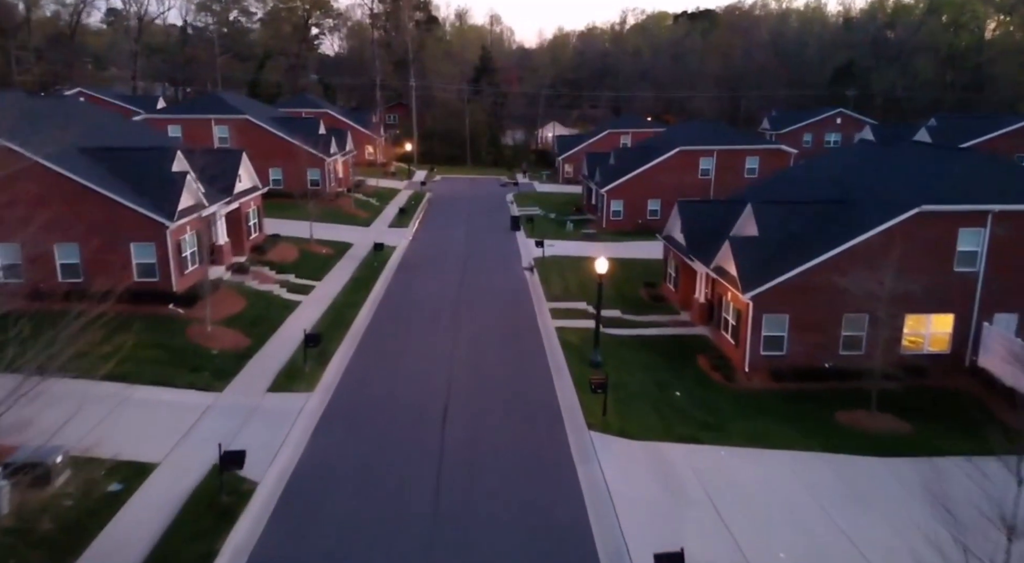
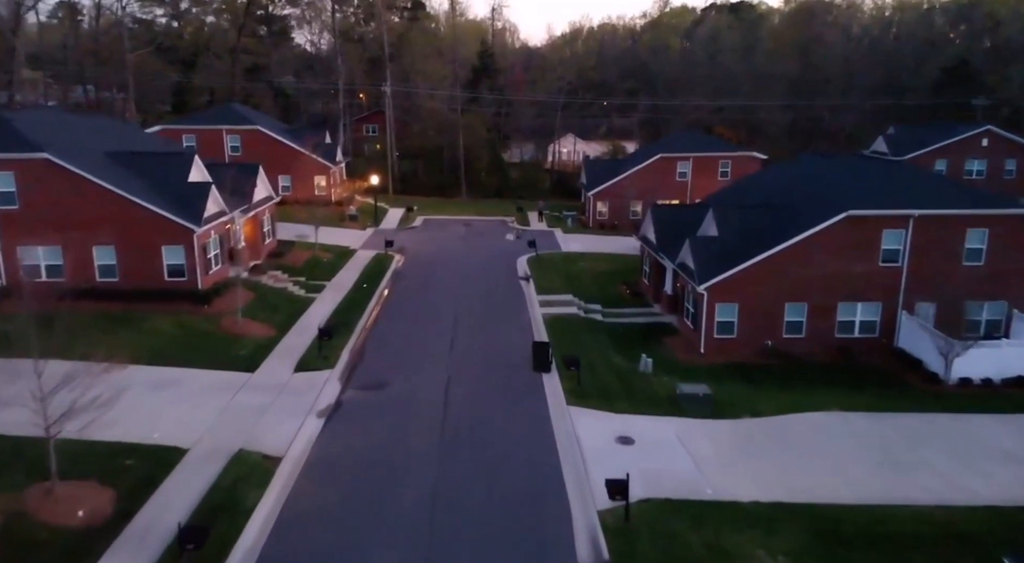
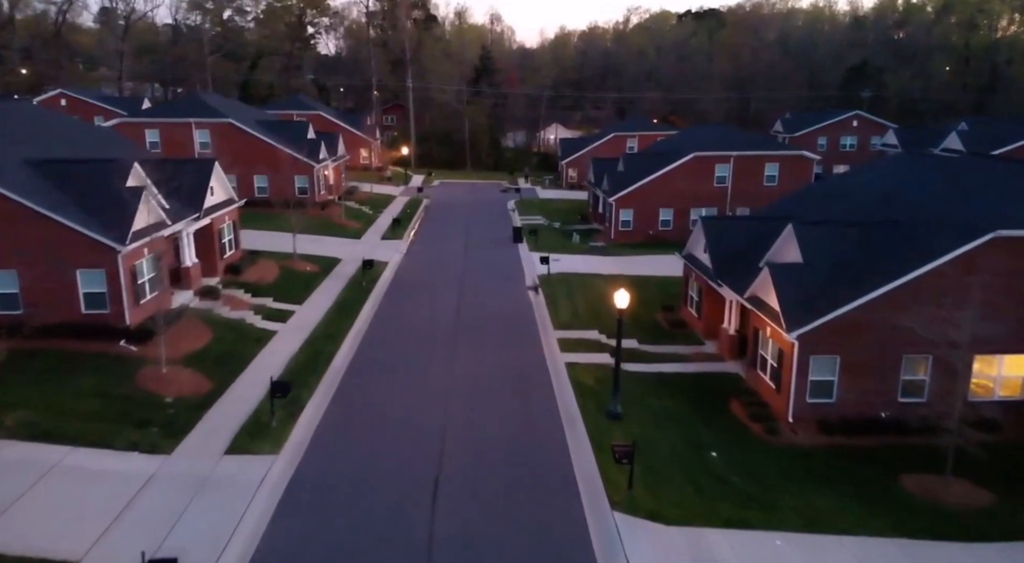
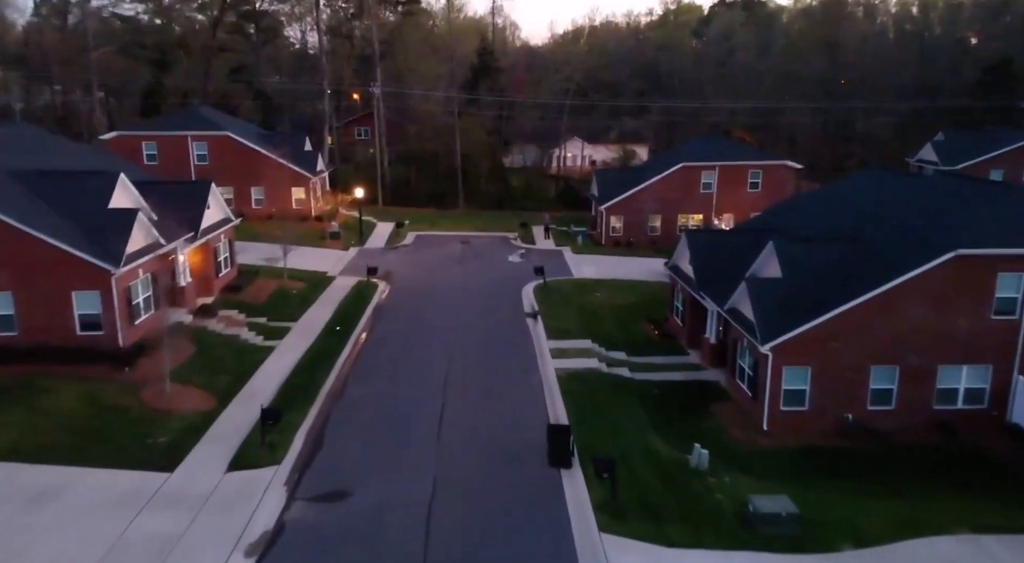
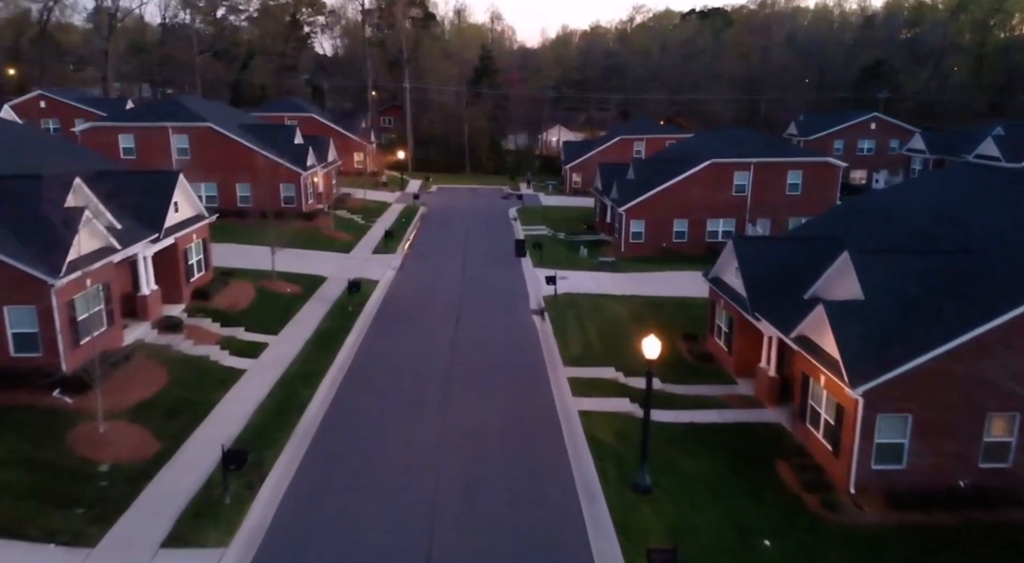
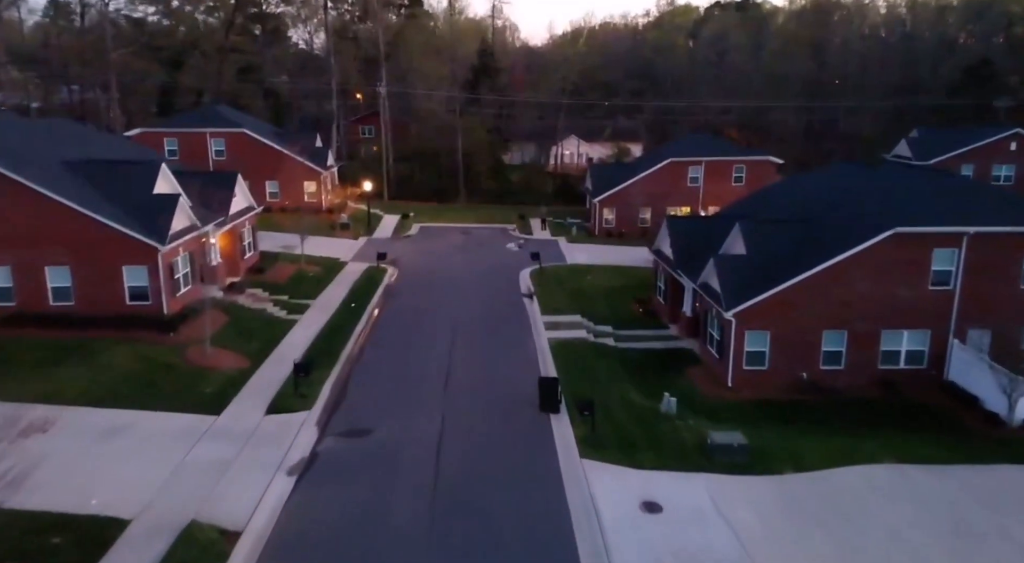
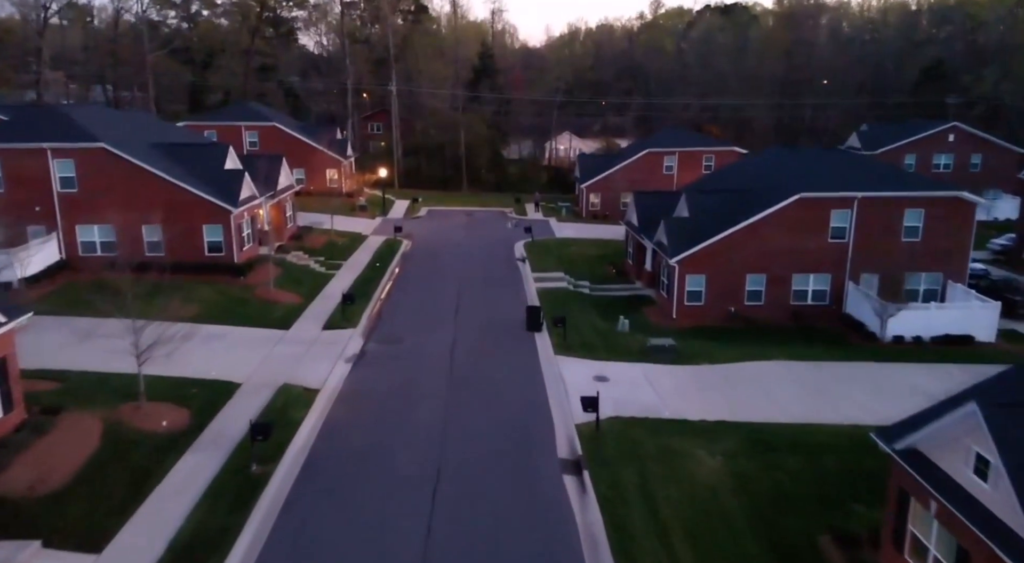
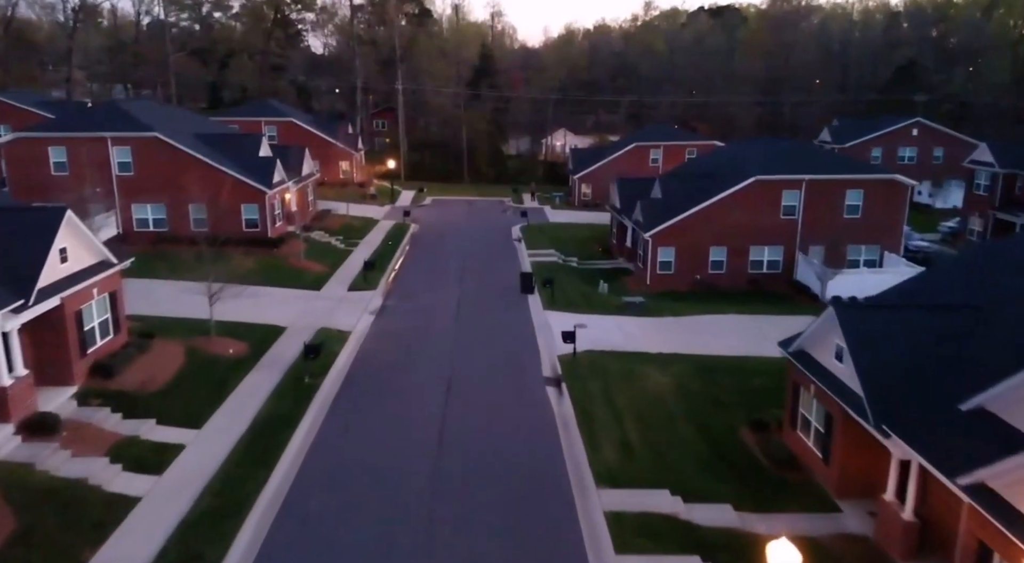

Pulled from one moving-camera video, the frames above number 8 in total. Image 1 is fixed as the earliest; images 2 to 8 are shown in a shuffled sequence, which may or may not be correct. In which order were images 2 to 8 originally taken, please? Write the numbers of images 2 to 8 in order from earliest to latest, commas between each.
3, 5, 8, 7, 2, 6, 4
